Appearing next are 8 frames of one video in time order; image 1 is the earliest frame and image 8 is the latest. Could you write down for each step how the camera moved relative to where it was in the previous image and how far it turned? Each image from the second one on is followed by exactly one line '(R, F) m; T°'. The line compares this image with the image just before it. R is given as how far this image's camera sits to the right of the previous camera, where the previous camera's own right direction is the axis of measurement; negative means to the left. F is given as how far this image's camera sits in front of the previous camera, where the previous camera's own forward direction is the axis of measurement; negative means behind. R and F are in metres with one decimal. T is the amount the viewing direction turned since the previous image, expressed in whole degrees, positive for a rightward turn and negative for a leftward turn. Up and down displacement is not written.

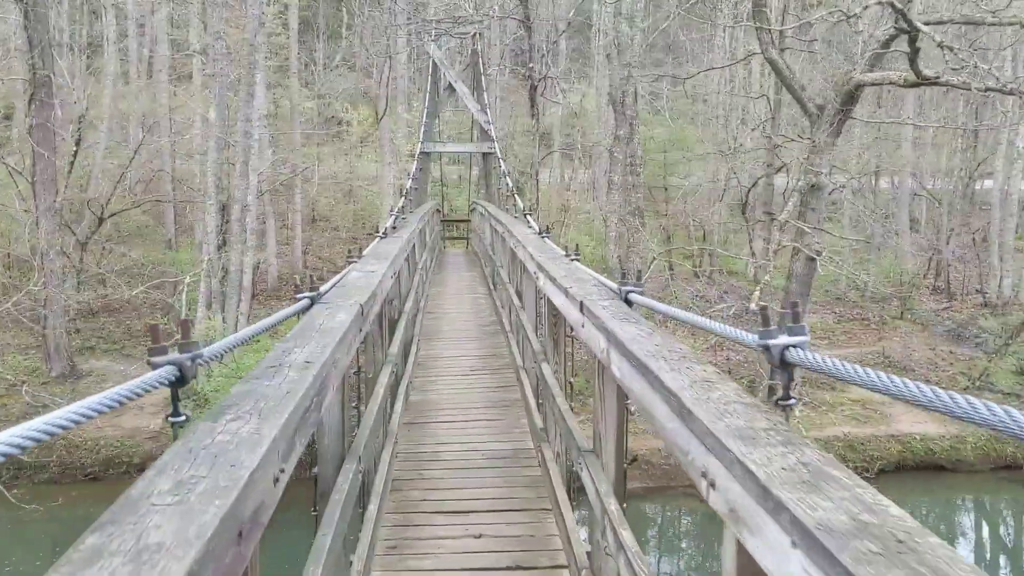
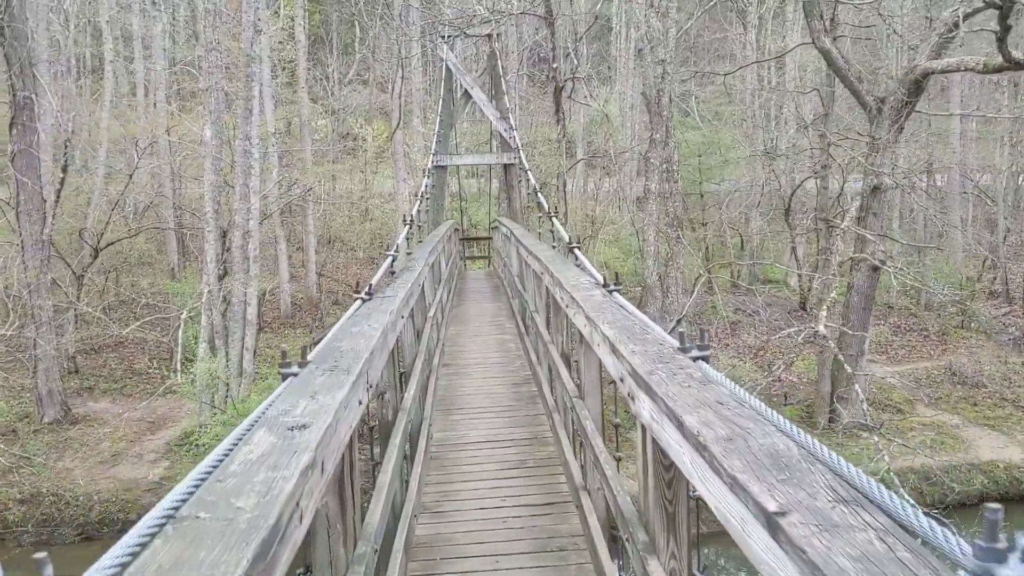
(-0.1, +1.0) m; -2°
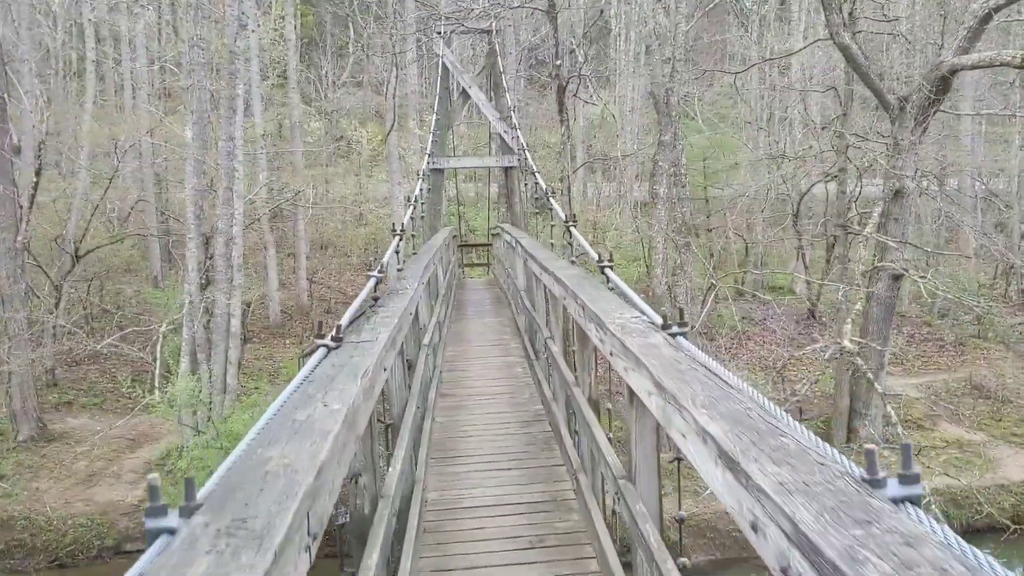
(-0.1, +0.6) m; 0°
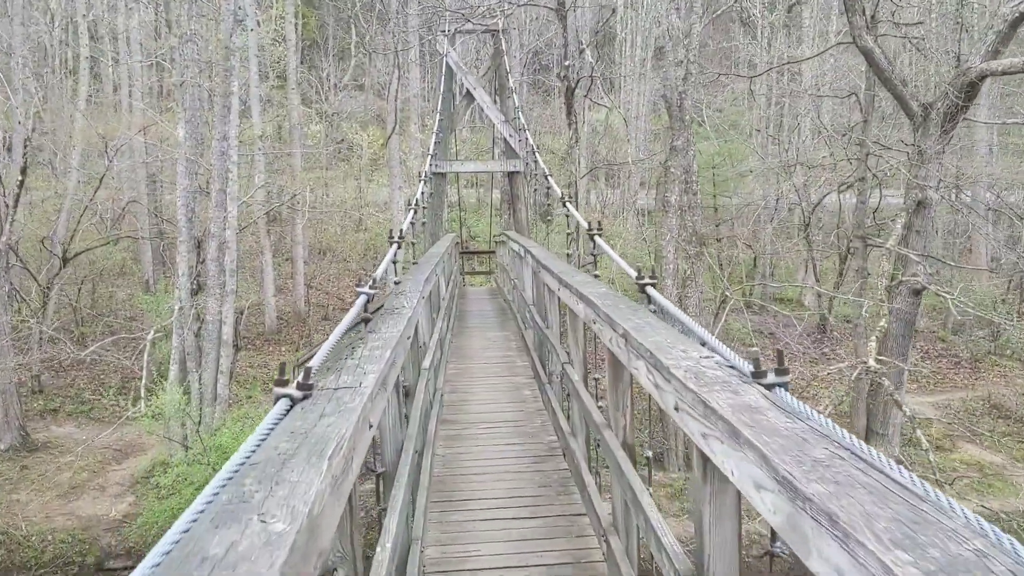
(-0.1, +0.4) m; 0°
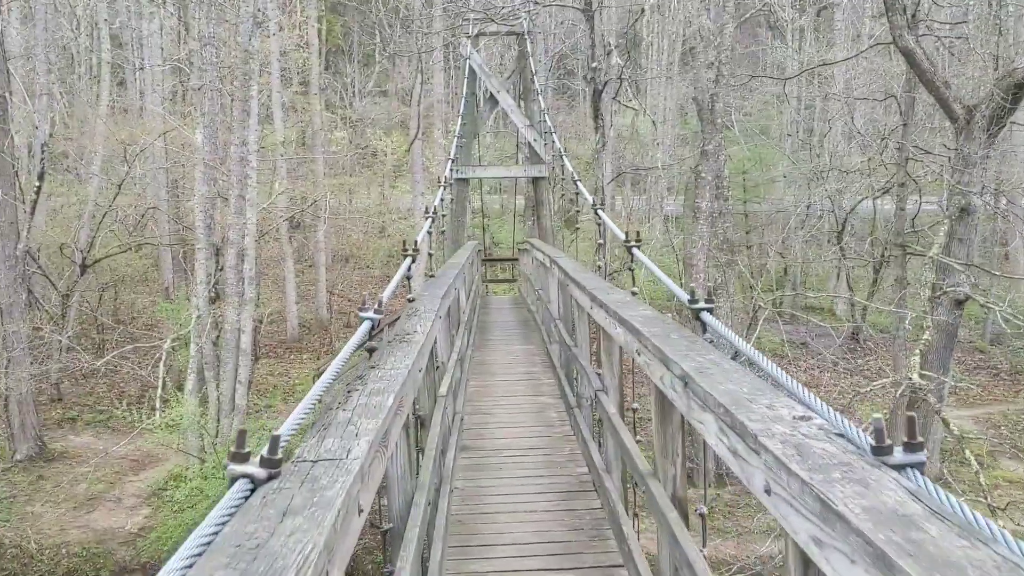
(0.0, +0.3) m; -2°
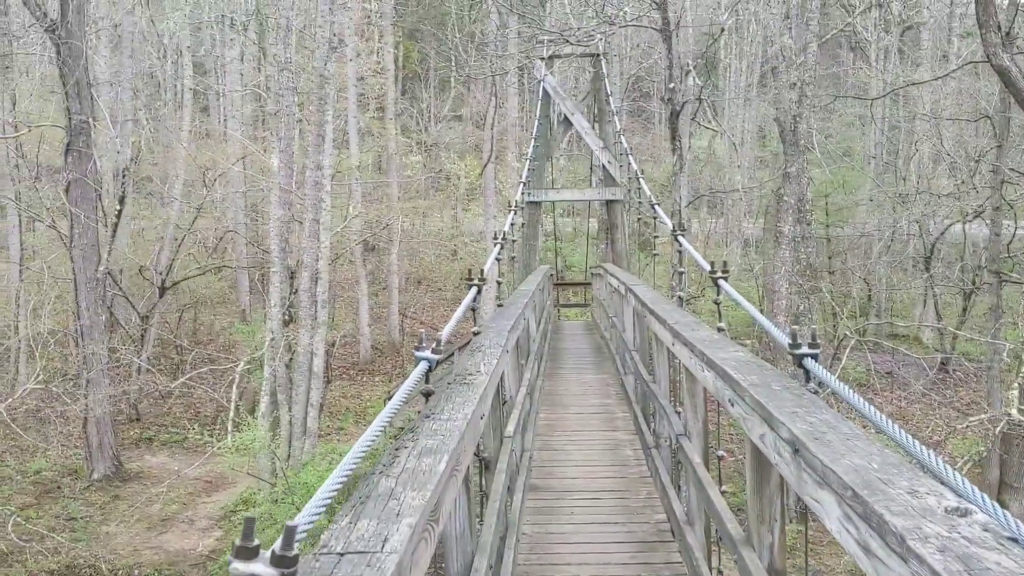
(0.0, +0.3) m; -6°
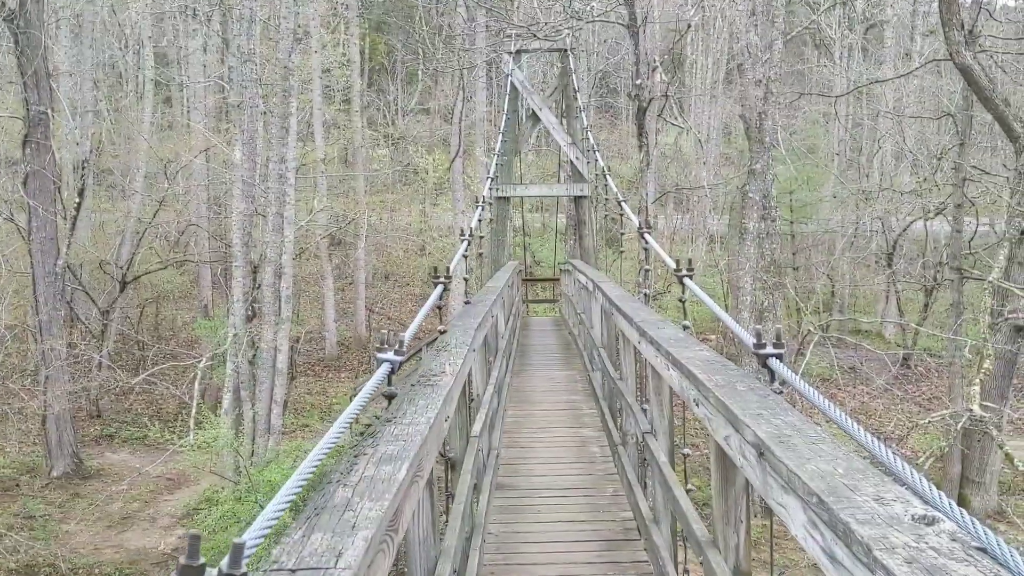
(0.0, 0.0) m; +2°
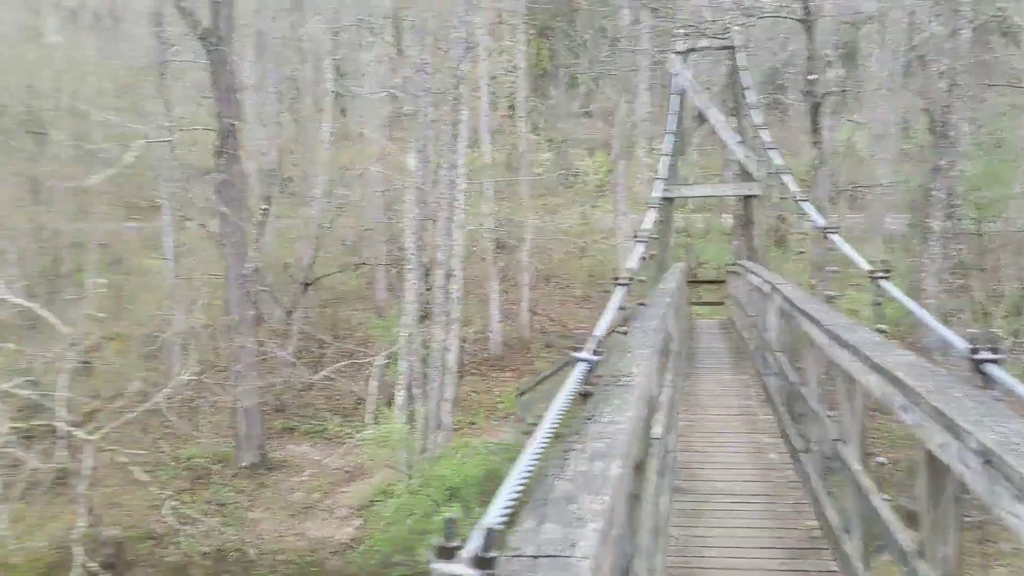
(-0.2, +0.1) m; -11°
